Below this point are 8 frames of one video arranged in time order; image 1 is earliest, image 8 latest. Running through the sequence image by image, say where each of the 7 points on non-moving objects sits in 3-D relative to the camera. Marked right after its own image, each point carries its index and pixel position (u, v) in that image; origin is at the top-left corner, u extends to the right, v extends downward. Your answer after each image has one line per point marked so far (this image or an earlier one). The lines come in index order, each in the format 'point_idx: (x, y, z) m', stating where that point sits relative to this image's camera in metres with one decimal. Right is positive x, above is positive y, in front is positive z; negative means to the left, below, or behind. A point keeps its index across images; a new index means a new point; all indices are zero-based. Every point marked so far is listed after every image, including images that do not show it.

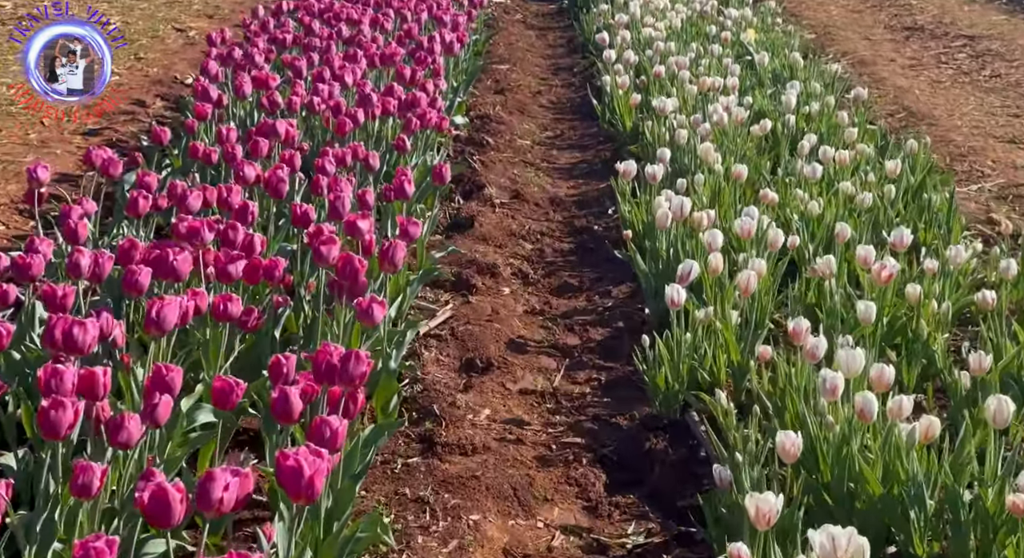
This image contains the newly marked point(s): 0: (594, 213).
0: (+0.4, +0.3, +8.5) m
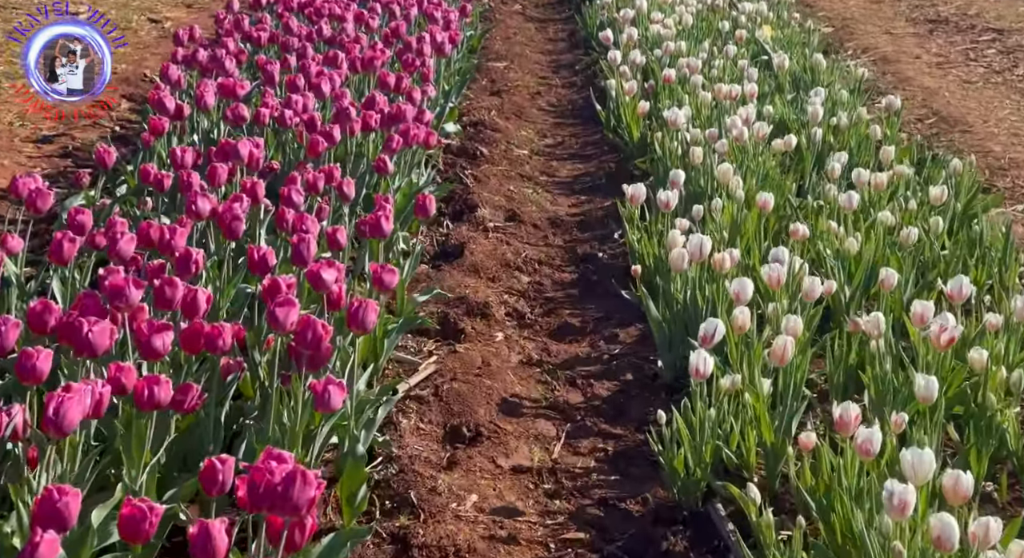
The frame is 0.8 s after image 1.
0: (+0.4, +0.2, +7.7) m
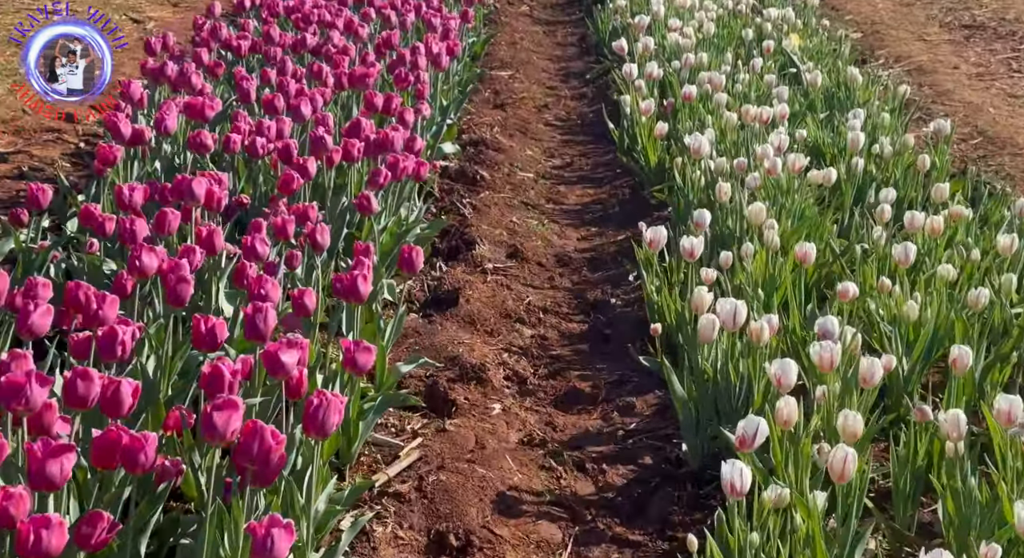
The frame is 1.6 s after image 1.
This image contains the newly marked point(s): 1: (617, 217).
0: (+0.4, 0.0, +6.8) m
1: (+0.5, +0.3, +7.8) m
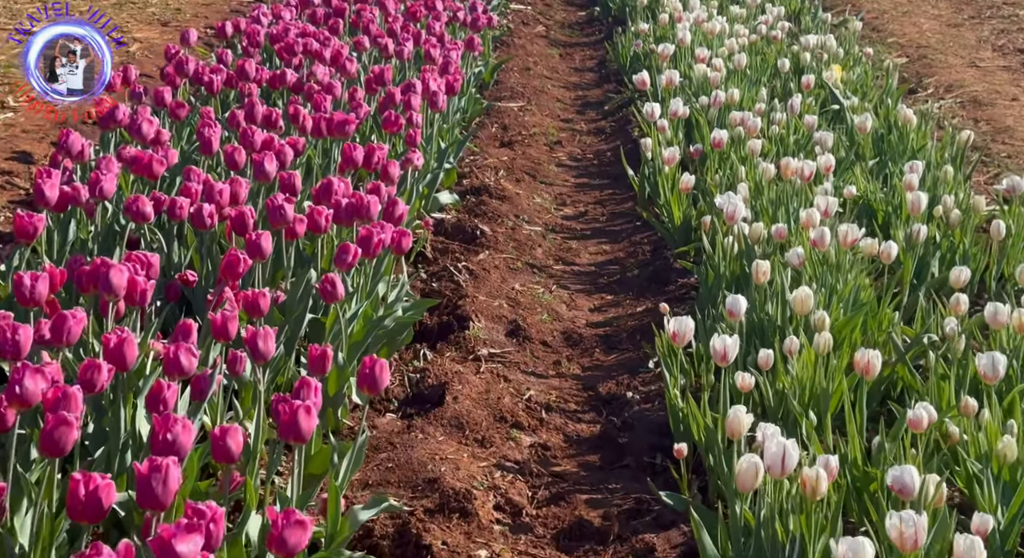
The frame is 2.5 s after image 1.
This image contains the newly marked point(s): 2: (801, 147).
0: (+0.4, -0.3, +5.8) m
1: (+0.5, 0.0, +6.8) m
2: (+1.3, +0.6, +7.4) m
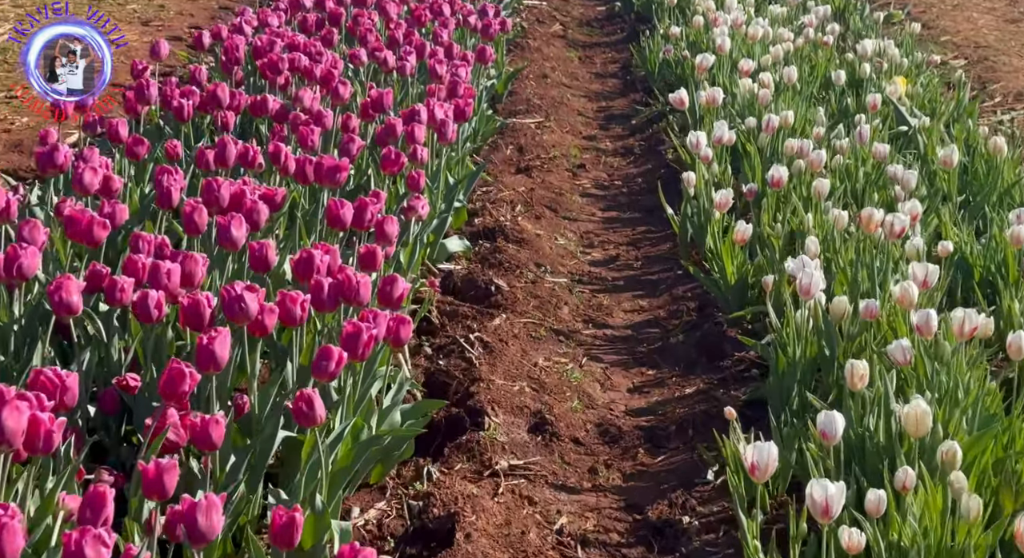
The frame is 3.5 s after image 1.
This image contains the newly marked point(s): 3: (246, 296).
0: (+0.5, -0.5, +4.7) m
1: (+0.6, -0.2, +5.7) m
2: (+1.3, +0.4, +6.3) m
3: (-0.6, 0.0, +4.0) m
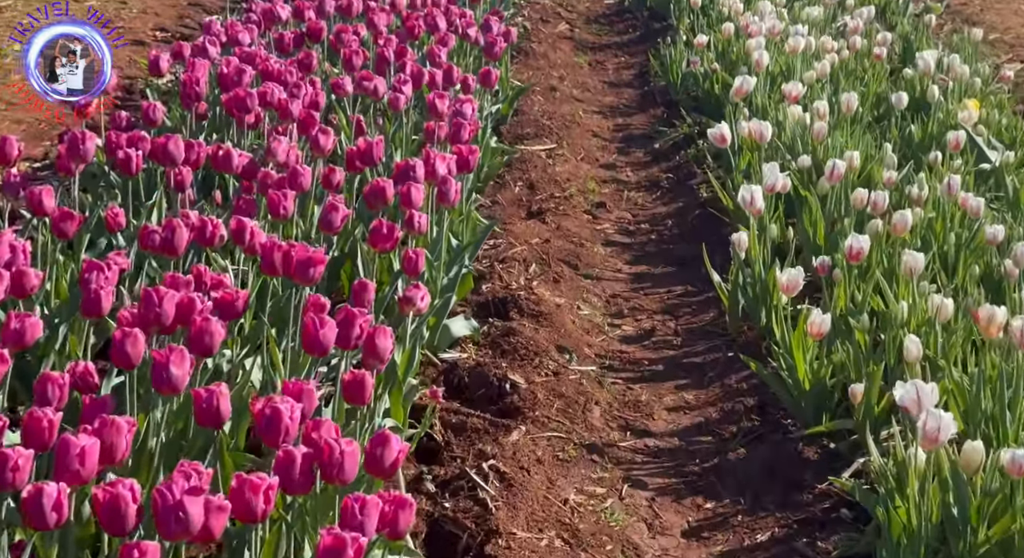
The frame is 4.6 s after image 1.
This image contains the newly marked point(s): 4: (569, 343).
0: (+0.5, -0.8, +3.6) m
1: (+0.6, -0.5, +4.6) m
2: (+1.4, +0.1, +5.1) m
3: (-0.6, -0.4, +2.8) m
4: (+0.2, -0.2, +5.4) m
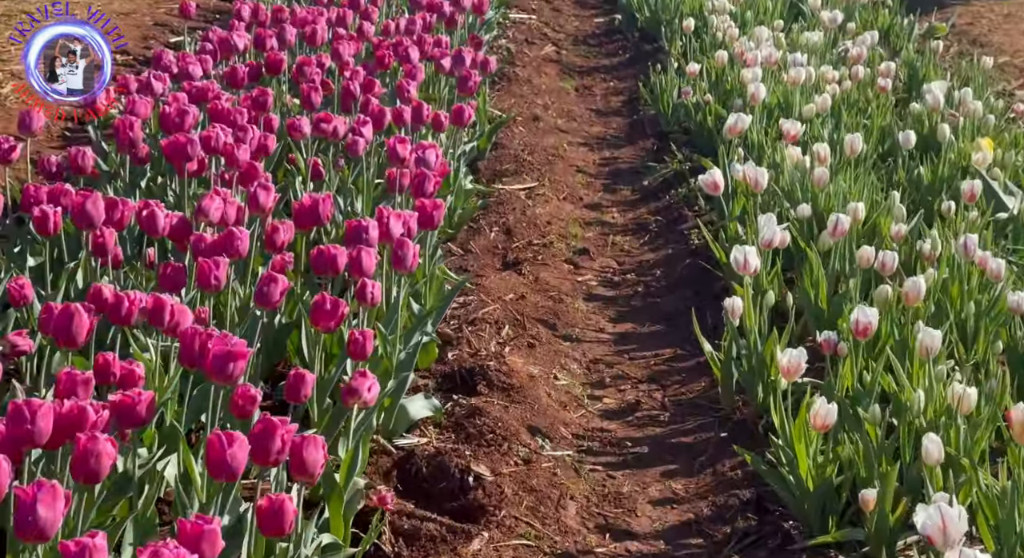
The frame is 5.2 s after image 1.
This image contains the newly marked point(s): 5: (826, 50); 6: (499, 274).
0: (+0.4, -1.0, +3.0) m
1: (+0.5, -0.7, +4.0) m
2: (+1.3, -0.1, +4.6) m
3: (-0.6, -0.6, +2.3) m
4: (+0.1, -0.4, +4.8) m
5: (+1.6, +1.2, +8.6) m
6: (-0.1, 0.0, +6.2) m
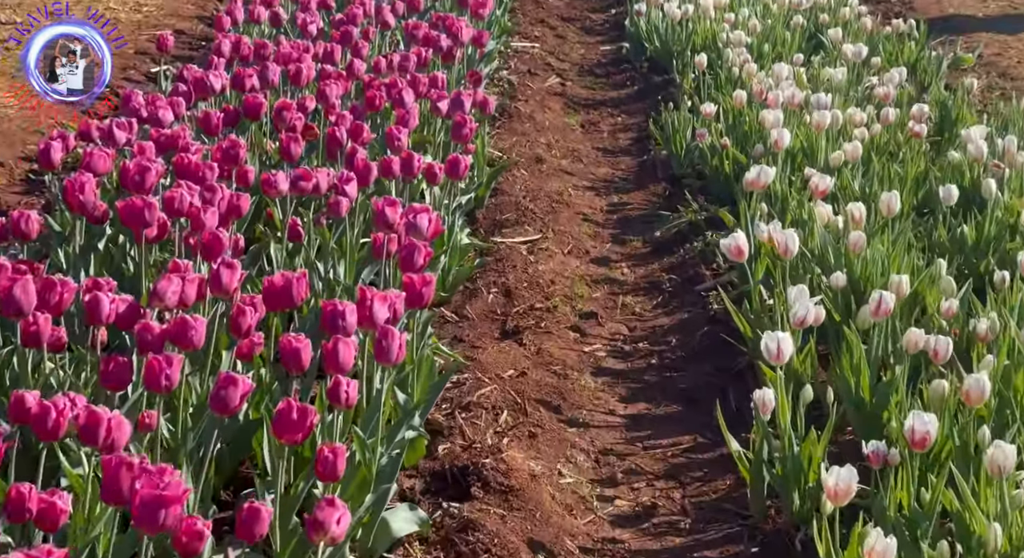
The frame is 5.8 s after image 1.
0: (+0.4, -1.2, +2.3) m
1: (+0.5, -1.0, +3.3) m
2: (+1.3, -0.3, +3.9) m
3: (-0.6, -0.8, +1.6) m
4: (+0.1, -0.6, +4.2) m
5: (+1.6, +0.9, +8.0) m
6: (-0.1, -0.2, +5.5) m
